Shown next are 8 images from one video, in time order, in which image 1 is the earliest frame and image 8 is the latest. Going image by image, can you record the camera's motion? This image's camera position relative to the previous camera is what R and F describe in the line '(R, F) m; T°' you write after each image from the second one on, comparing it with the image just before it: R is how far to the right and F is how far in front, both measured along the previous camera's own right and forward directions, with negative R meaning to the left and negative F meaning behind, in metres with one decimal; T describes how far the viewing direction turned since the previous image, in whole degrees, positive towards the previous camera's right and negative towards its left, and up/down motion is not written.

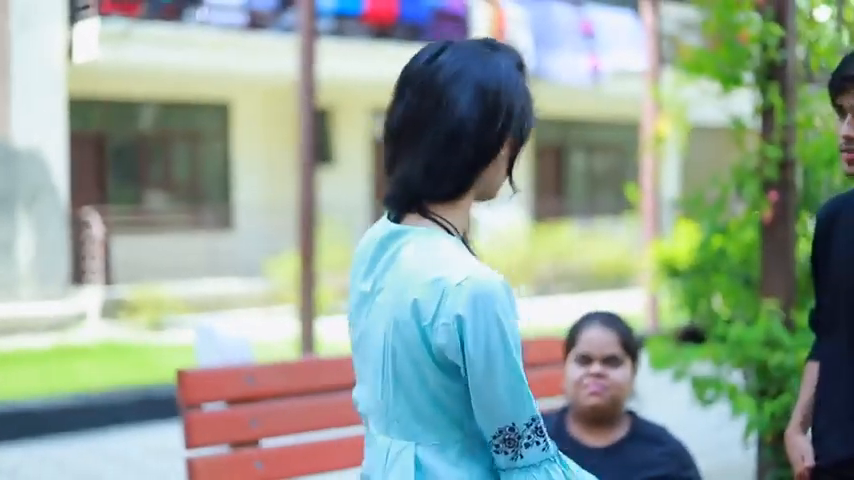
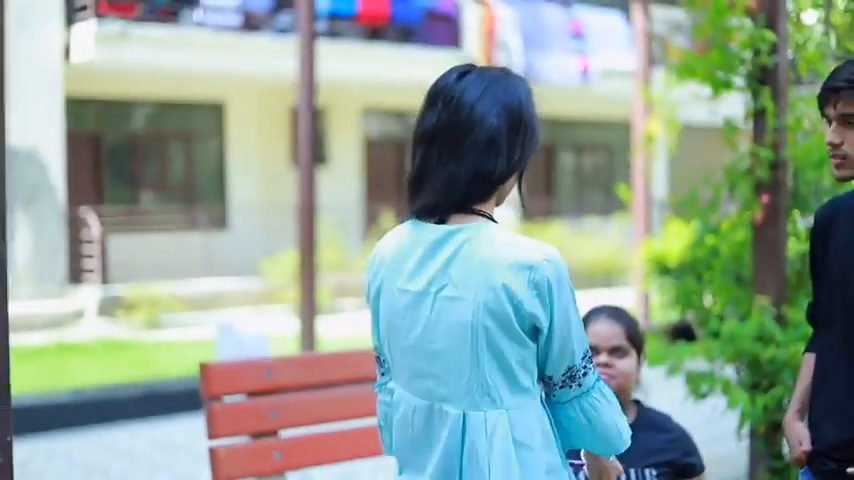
(-0.1, -0.1) m; +1°
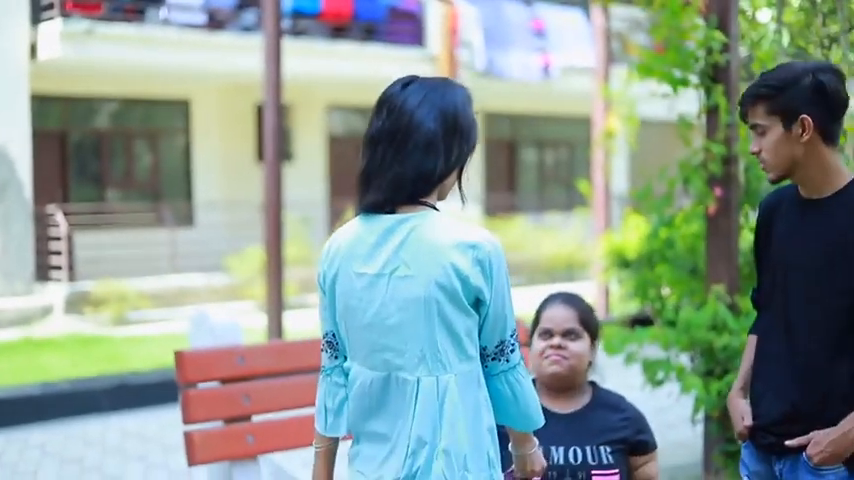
(0.0, -0.1) m; +2°
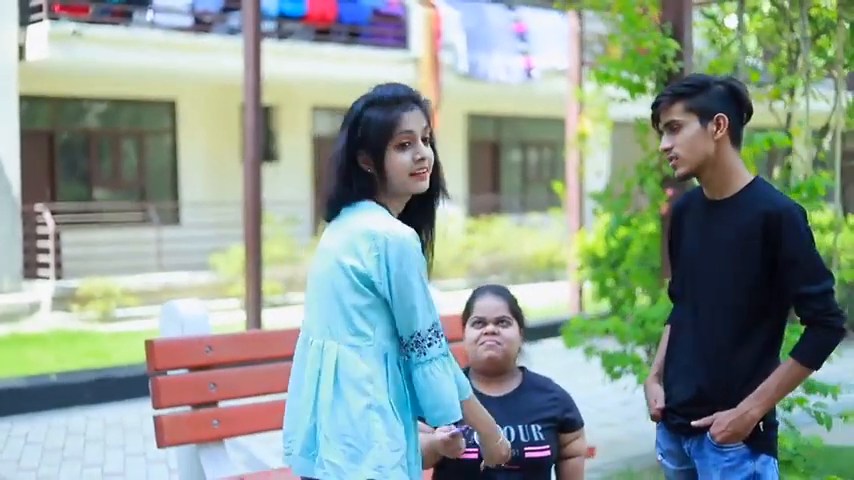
(+0.1, -0.2) m; 0°
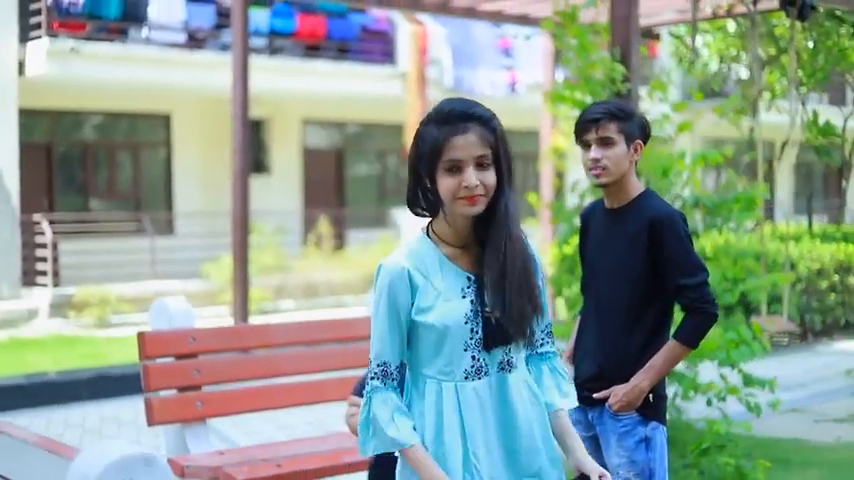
(+0.1, -0.5) m; 0°
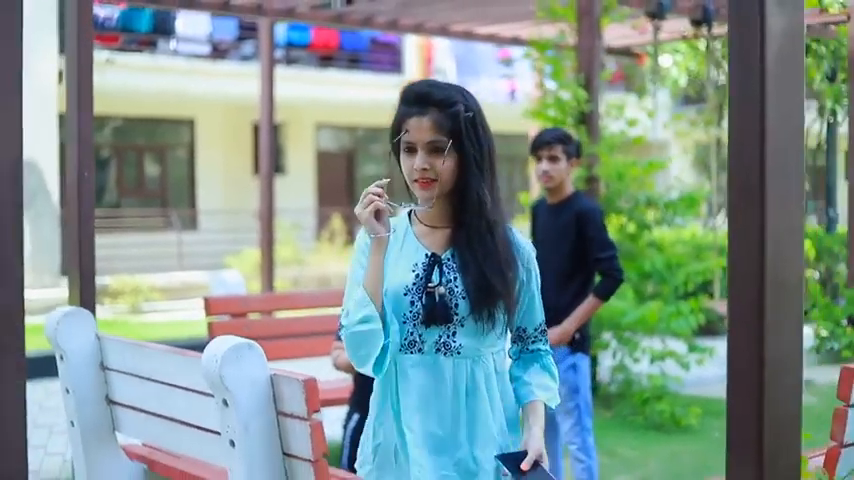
(+0.1, -1.2) m; 0°
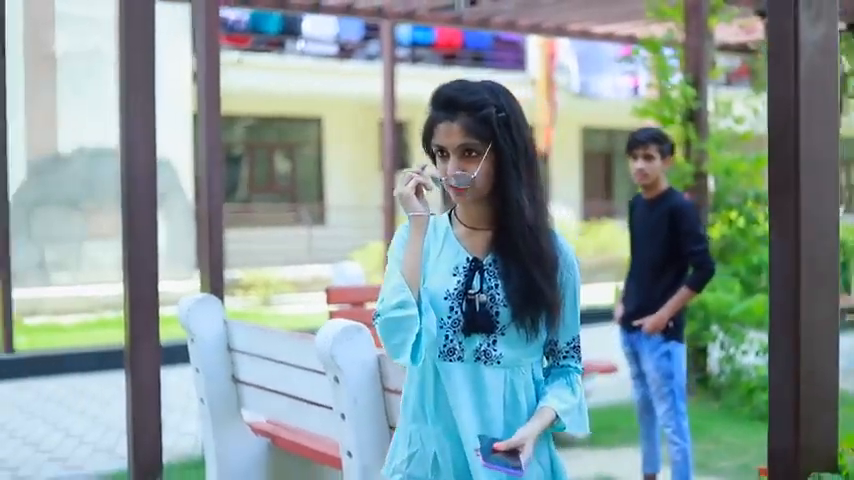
(+0.1, -0.3) m; -7°
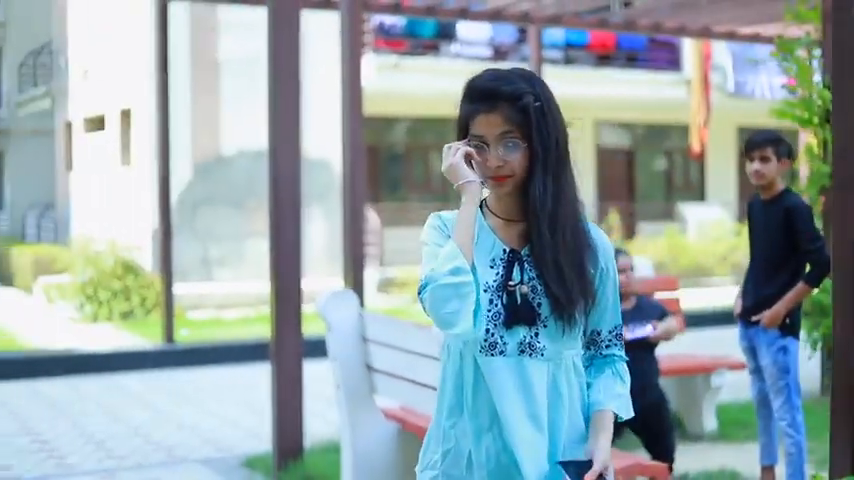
(+0.2, -0.3) m; -9°
